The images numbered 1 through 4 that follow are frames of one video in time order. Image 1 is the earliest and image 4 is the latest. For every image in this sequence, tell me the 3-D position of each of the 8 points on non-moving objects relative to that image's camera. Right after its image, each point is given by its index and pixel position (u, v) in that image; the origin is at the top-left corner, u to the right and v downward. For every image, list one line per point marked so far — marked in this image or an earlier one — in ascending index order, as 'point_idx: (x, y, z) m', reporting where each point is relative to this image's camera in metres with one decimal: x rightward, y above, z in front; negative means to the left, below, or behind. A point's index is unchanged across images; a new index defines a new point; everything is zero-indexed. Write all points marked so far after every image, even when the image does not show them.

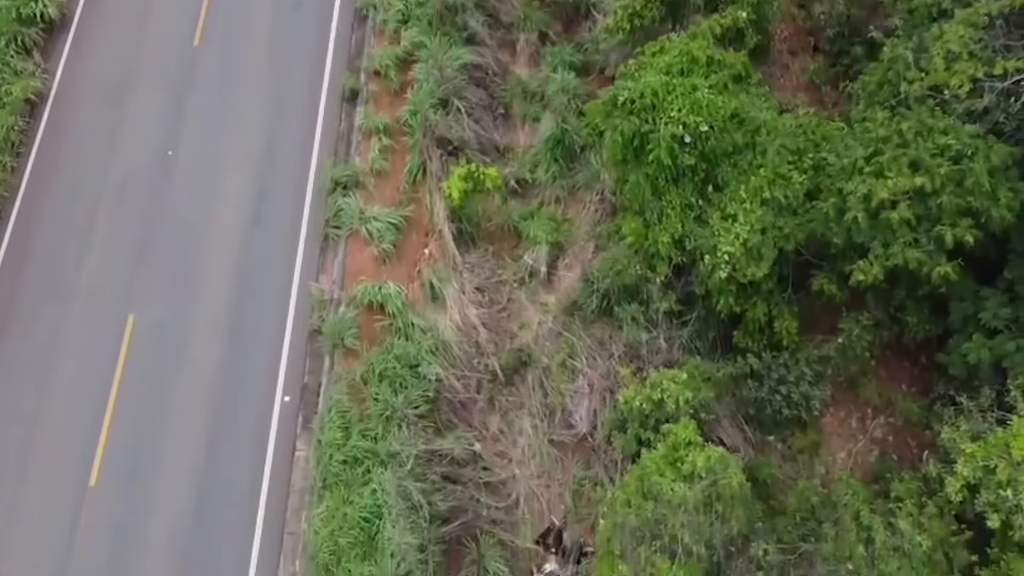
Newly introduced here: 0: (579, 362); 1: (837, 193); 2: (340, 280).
0: (+1.1, -1.2, +13.4) m
1: (+4.3, +1.2, +10.8) m
2: (-3.0, +0.2, +14.1) m
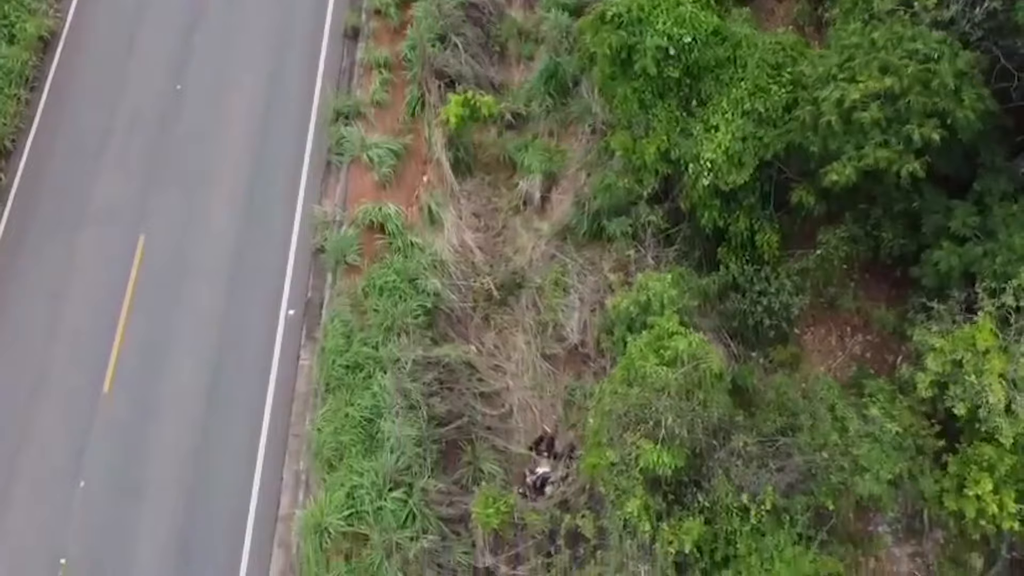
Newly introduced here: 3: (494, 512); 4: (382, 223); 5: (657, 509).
0: (+1.0, +0.2, +14.0) m
1: (+4.2, +2.6, +11.4) m
2: (-3.1, +1.5, +14.8) m
3: (-0.3, -3.3, +12.3) m
4: (-2.3, +1.1, +14.3) m
5: (+2.0, -3.0, +11.2) m
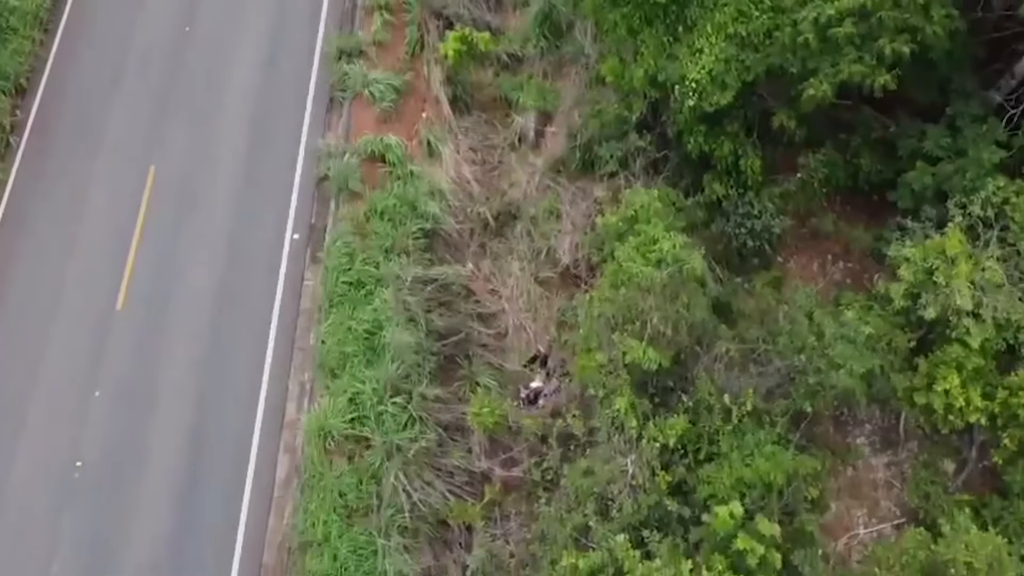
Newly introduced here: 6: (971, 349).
0: (+0.9, +1.5, +14.7) m
1: (+4.1, +3.9, +12.1) m
2: (-3.1, +2.8, +15.4) m
3: (-0.4, -2.0, +12.9) m
4: (-2.4, +2.4, +15.0) m
5: (+1.9, -1.7, +11.8) m
6: (+6.3, -0.9, +11.4) m
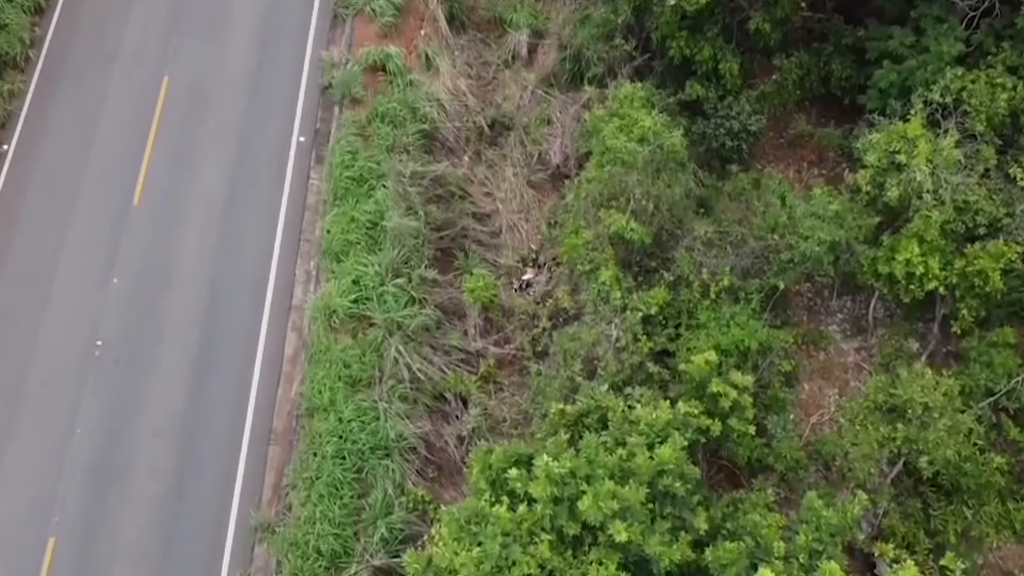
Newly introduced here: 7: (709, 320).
0: (+0.8, +3.3, +15.5) m
1: (+4.0, +5.7, +12.9) m
2: (-3.3, +4.7, +16.2) m
3: (-0.5, -0.1, +13.8) m
4: (-2.5, +4.3, +15.8) m
5: (+1.8, +0.1, +12.7) m
6: (+6.2, +1.0, +12.3) m
7: (+3.0, -0.5, +12.6) m
